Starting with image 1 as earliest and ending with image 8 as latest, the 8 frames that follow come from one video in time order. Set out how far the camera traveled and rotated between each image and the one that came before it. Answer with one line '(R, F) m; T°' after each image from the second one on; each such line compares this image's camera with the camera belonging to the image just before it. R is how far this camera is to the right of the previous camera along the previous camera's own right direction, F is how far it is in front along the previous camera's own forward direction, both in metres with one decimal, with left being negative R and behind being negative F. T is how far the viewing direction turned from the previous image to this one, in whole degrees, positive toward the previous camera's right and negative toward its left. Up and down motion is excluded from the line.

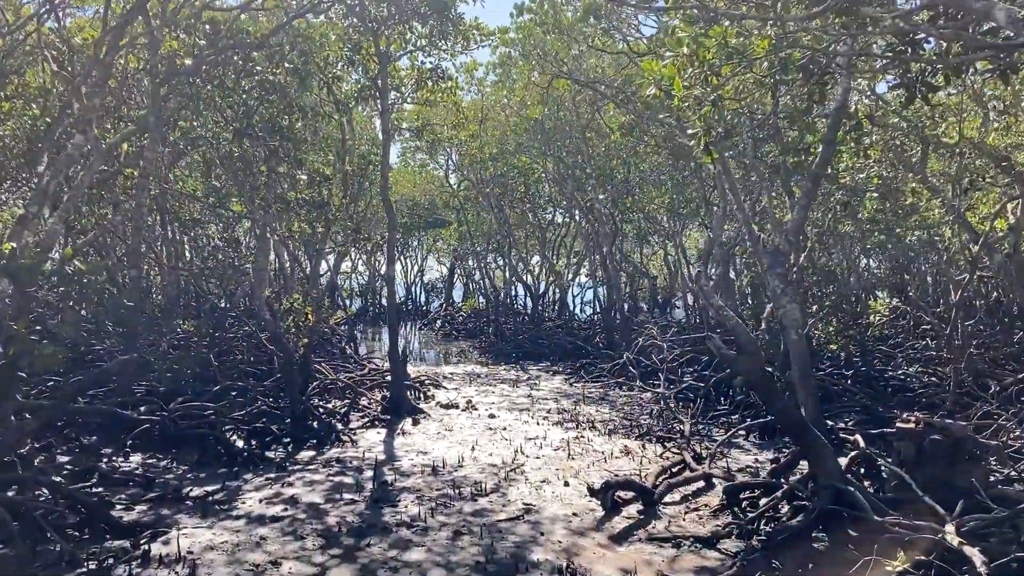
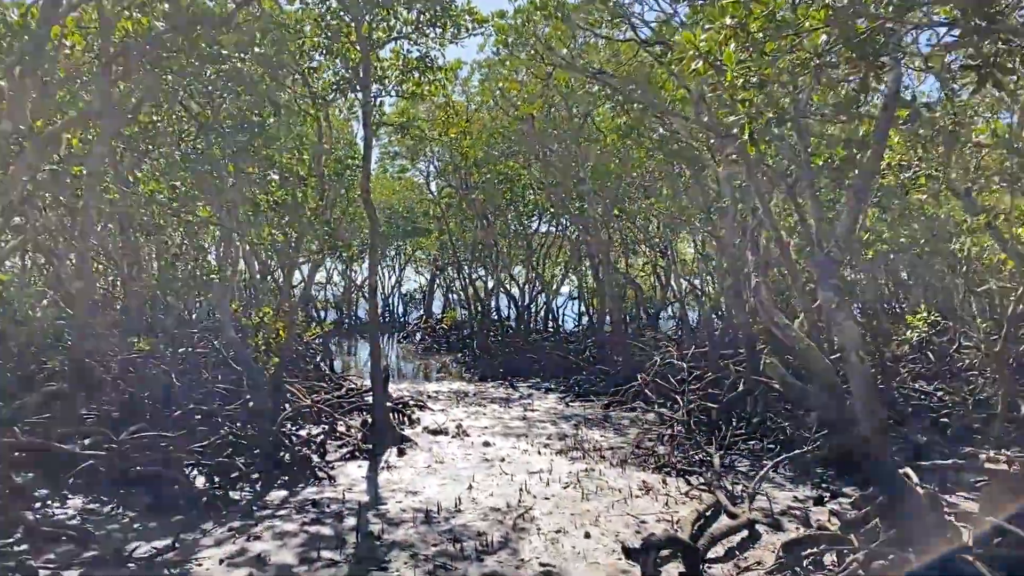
(-0.2, +1.1) m; +2°
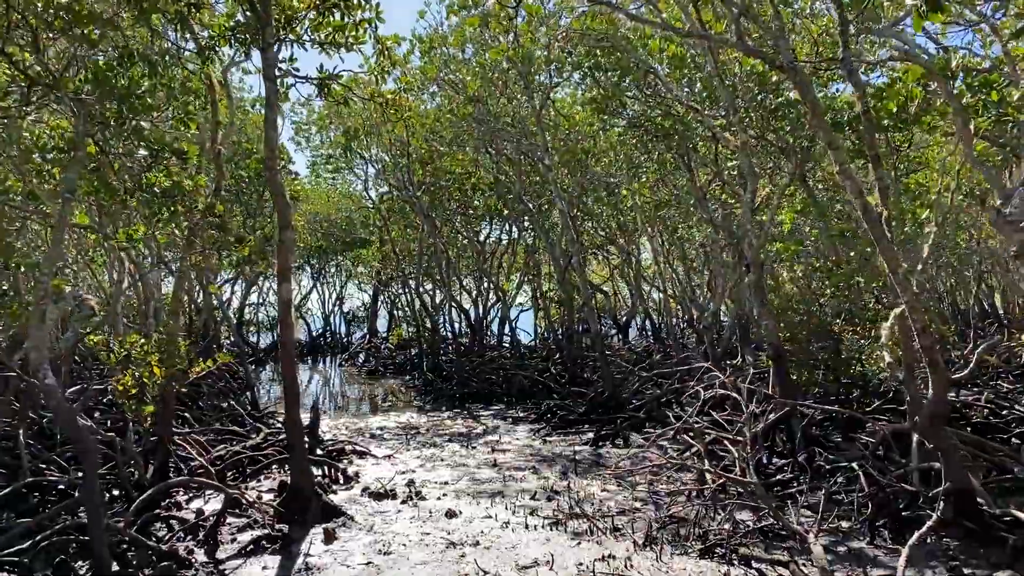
(-0.2, +2.6) m; +4°
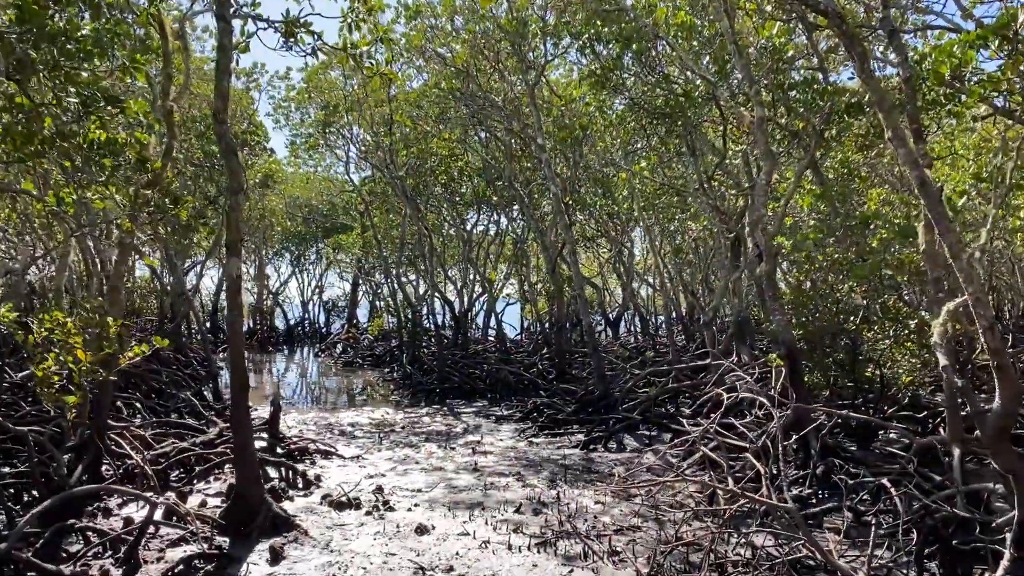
(0.0, +1.0) m; +1°
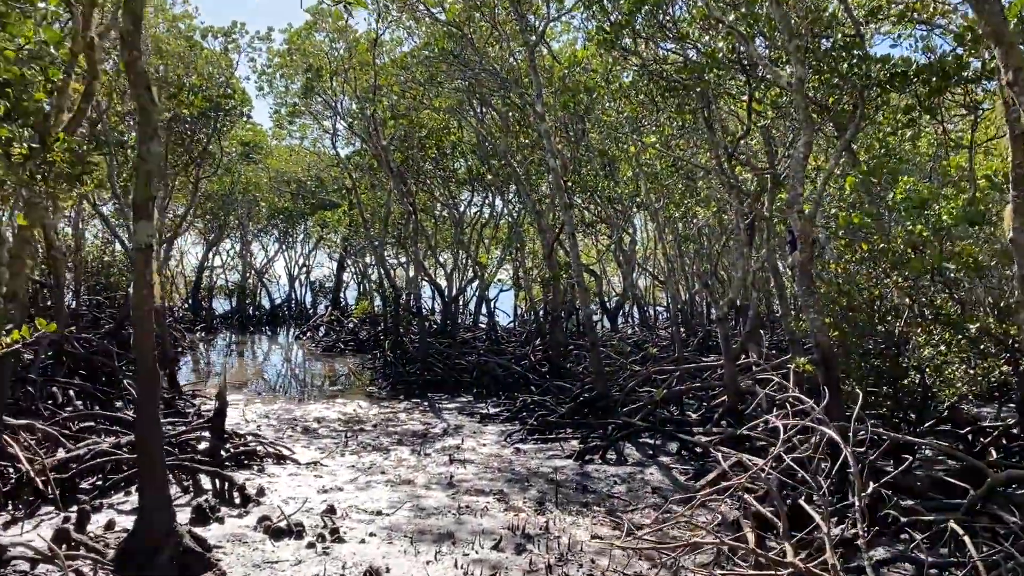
(+0.1, +1.3) m; 0°
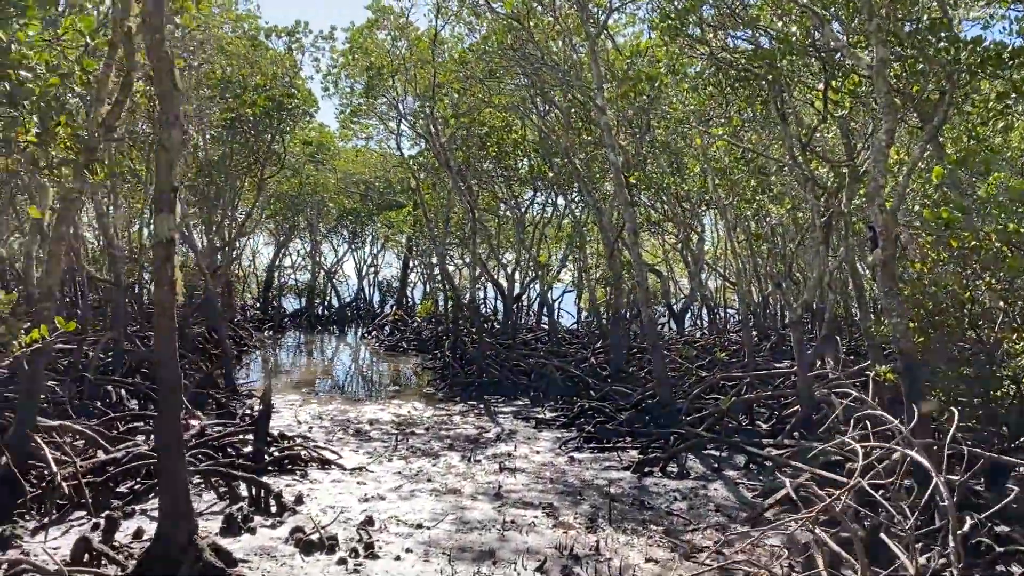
(+0.1, +0.4) m; -5°
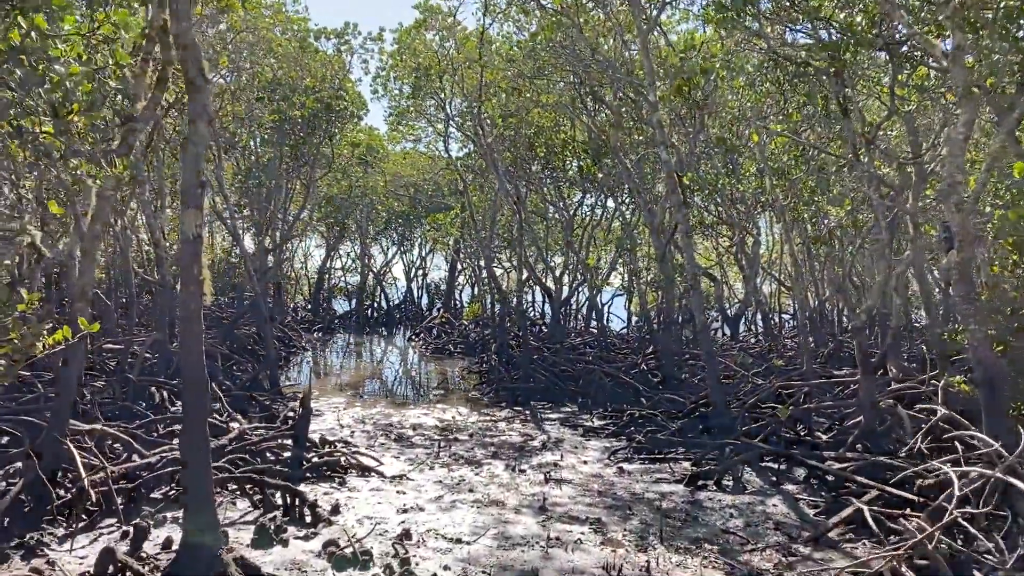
(0.0, +0.3) m; -3°
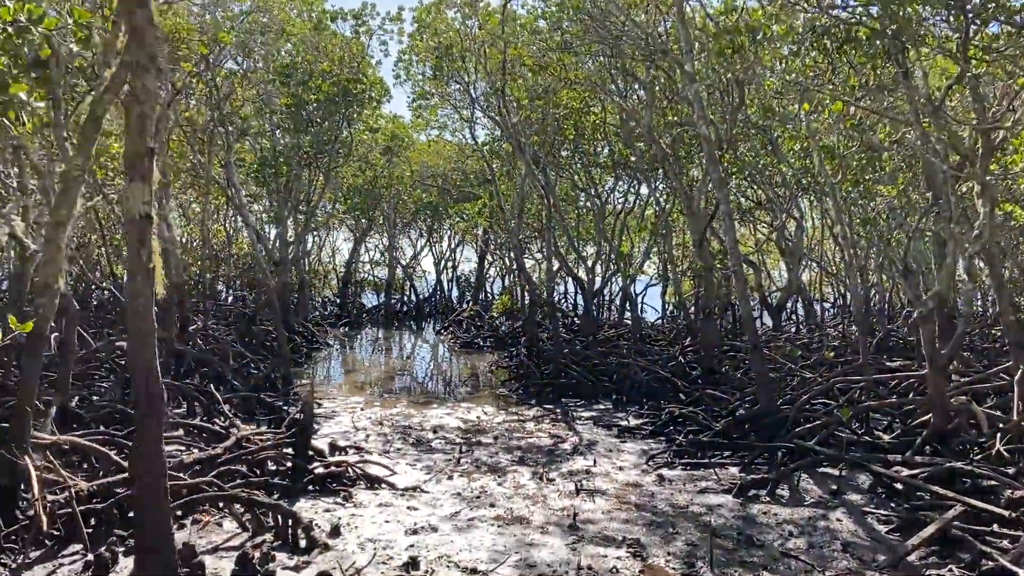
(+0.1, +0.8) m; -2°
